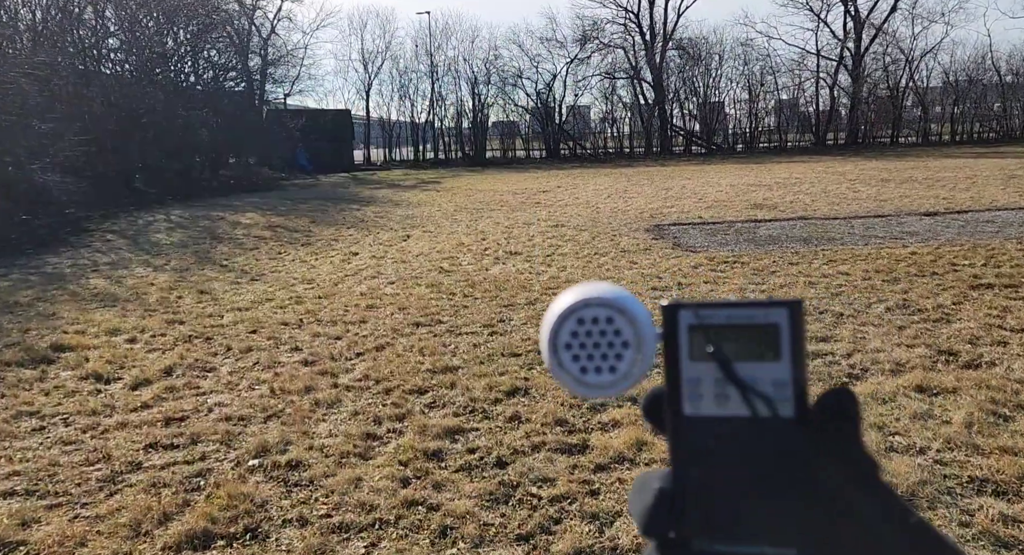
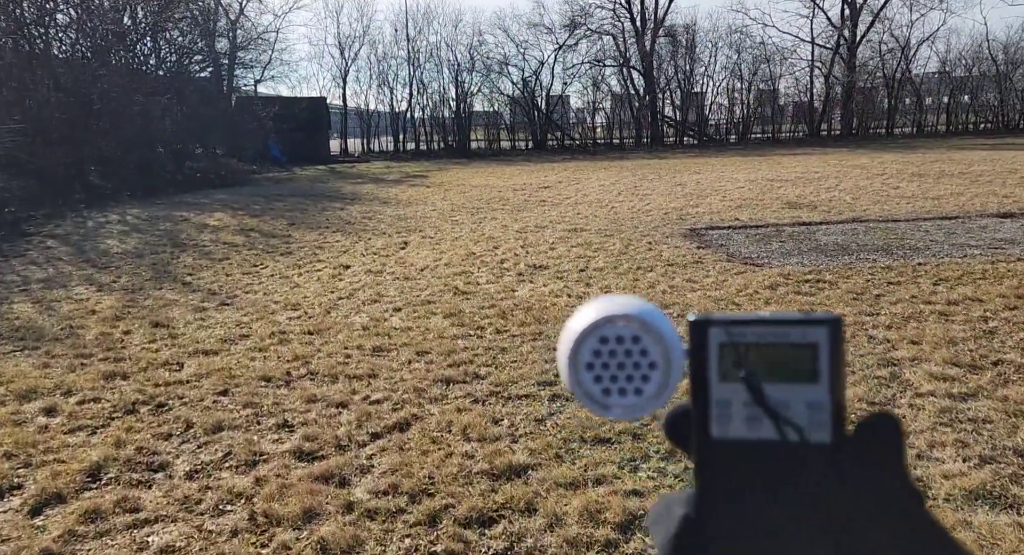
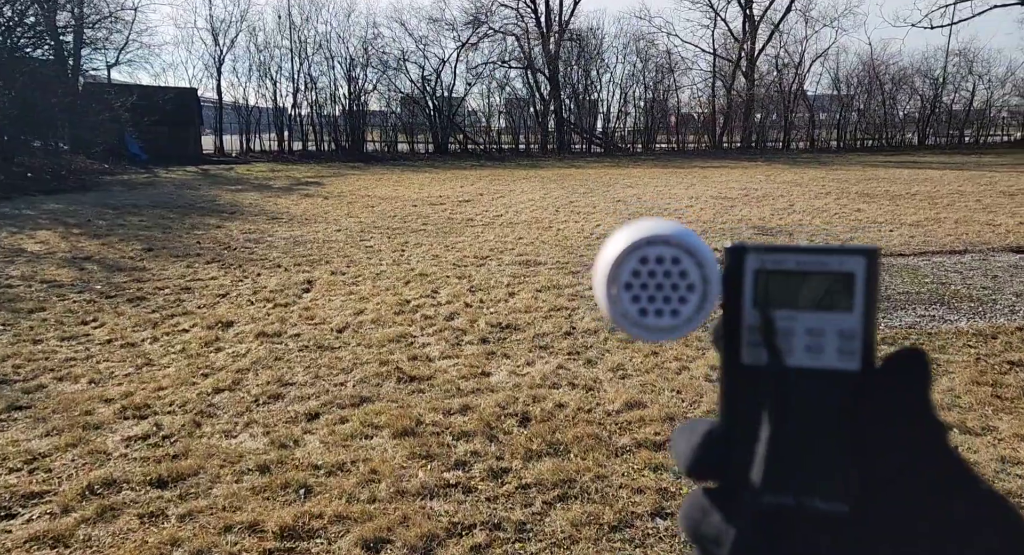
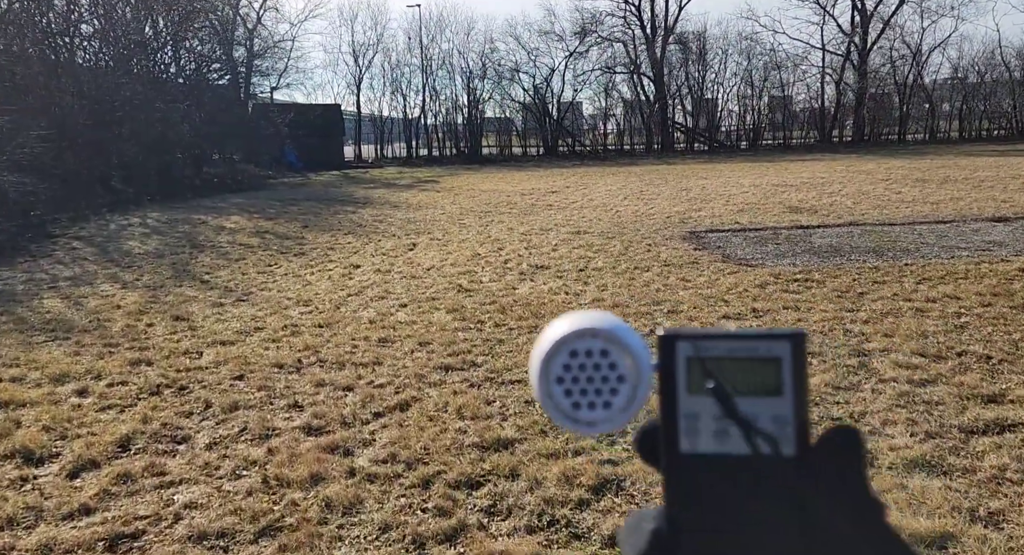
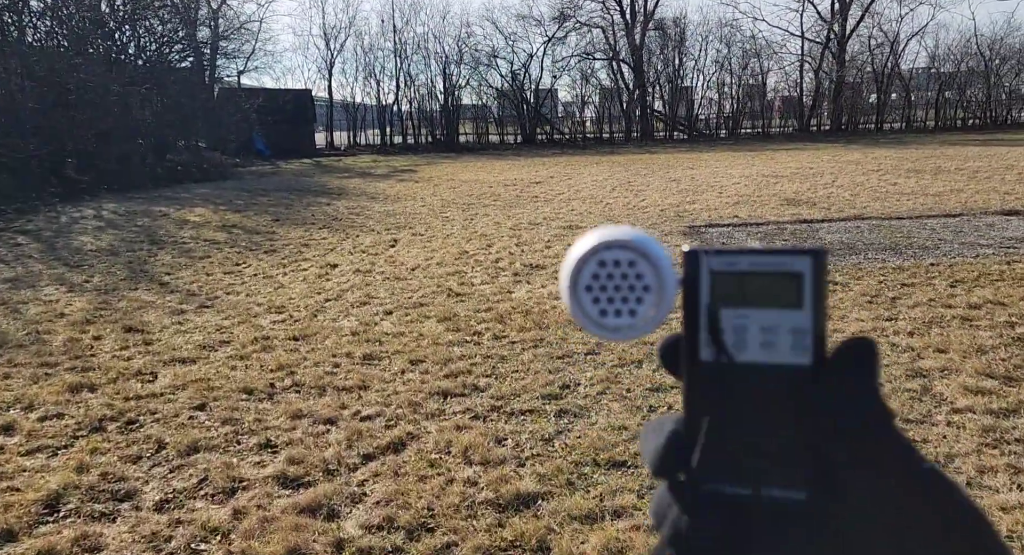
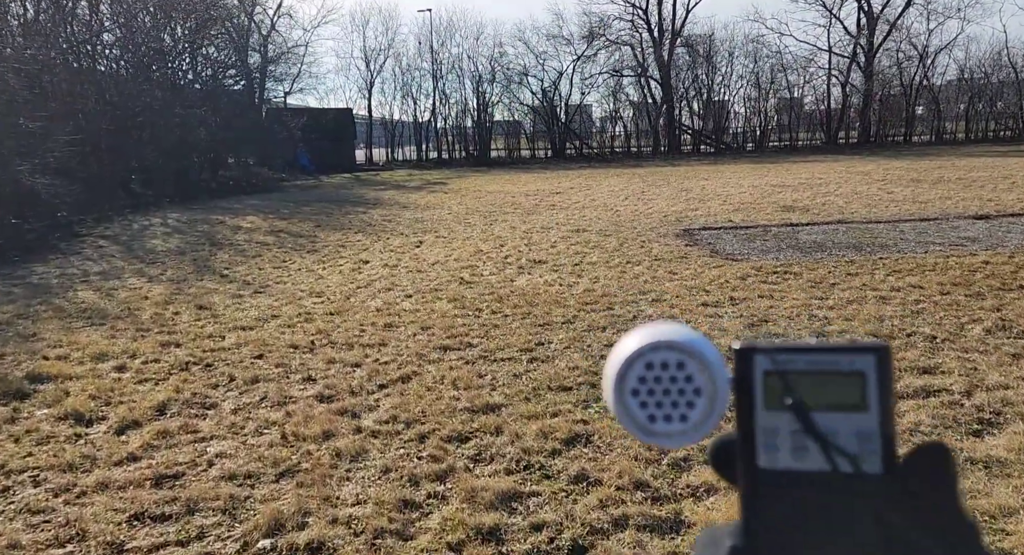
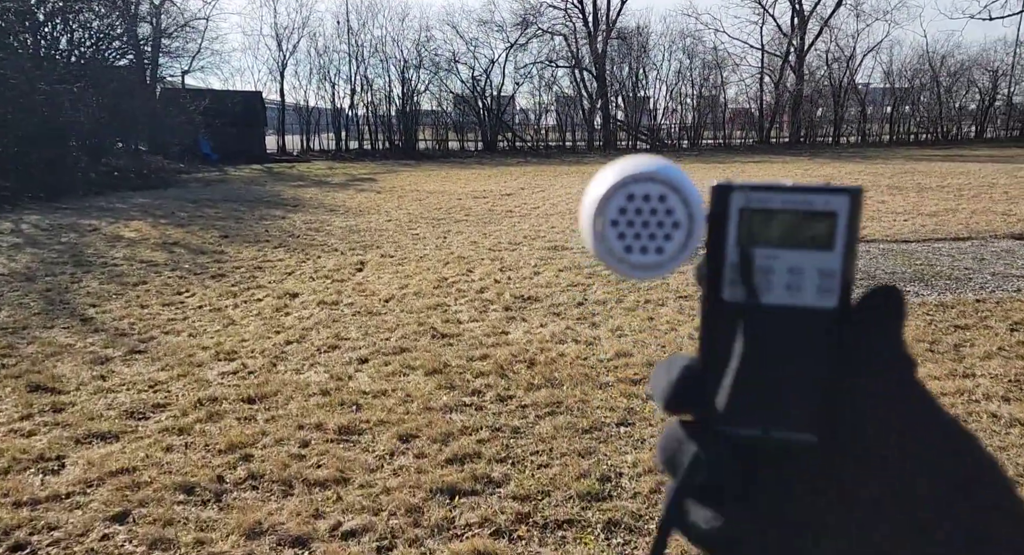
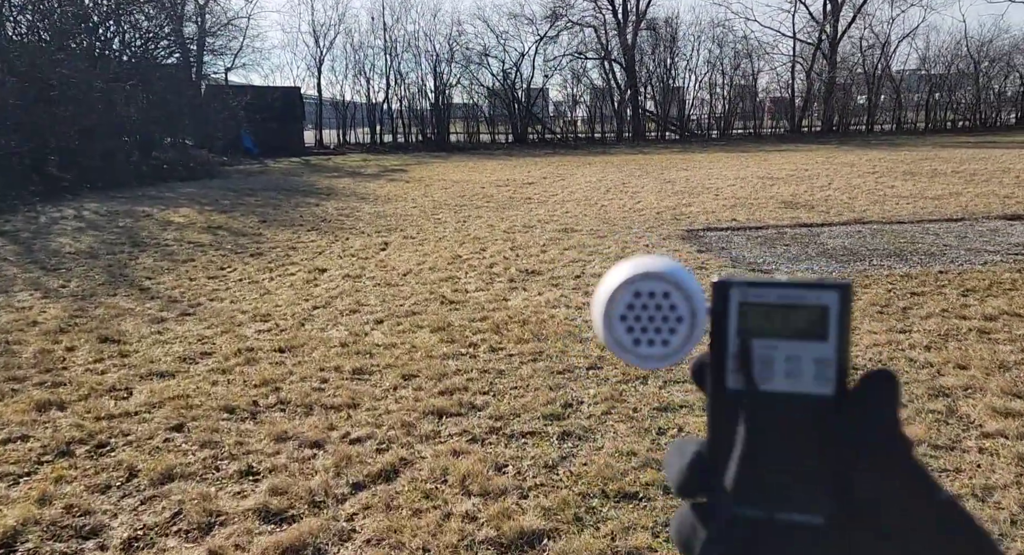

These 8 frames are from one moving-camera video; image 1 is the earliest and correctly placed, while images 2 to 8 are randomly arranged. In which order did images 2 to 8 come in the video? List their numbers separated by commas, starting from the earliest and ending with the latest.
6, 4, 2, 5, 8, 7, 3
